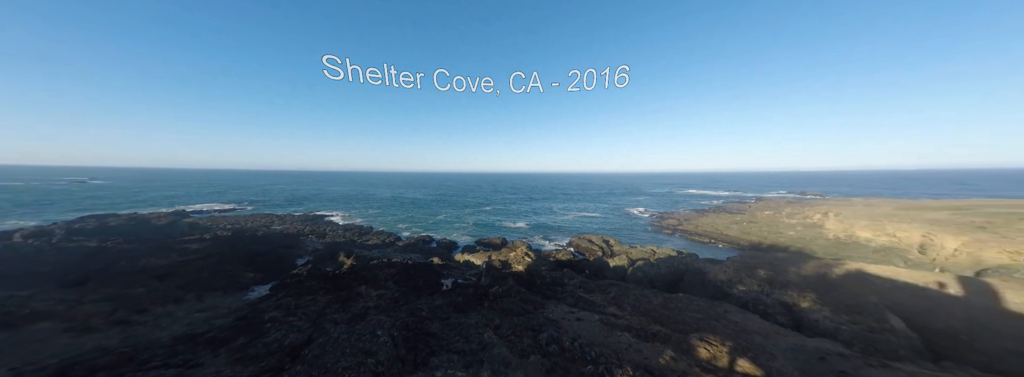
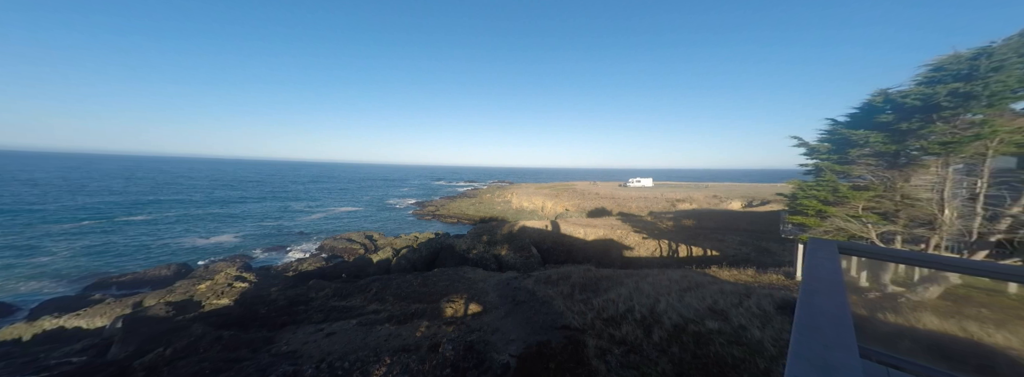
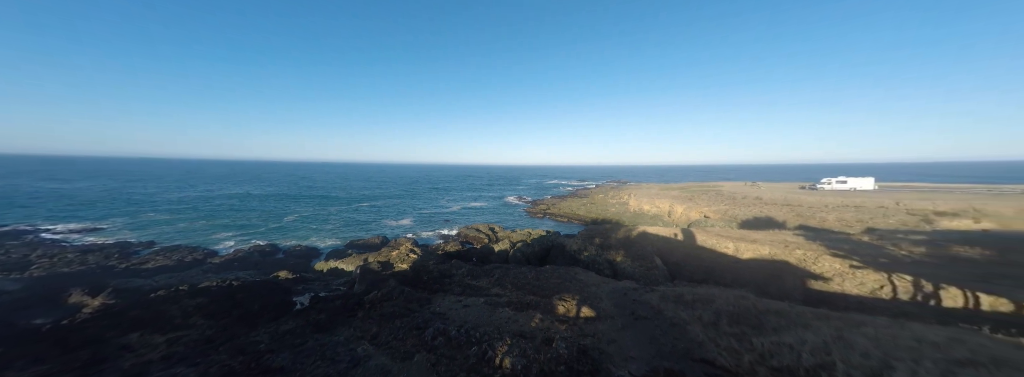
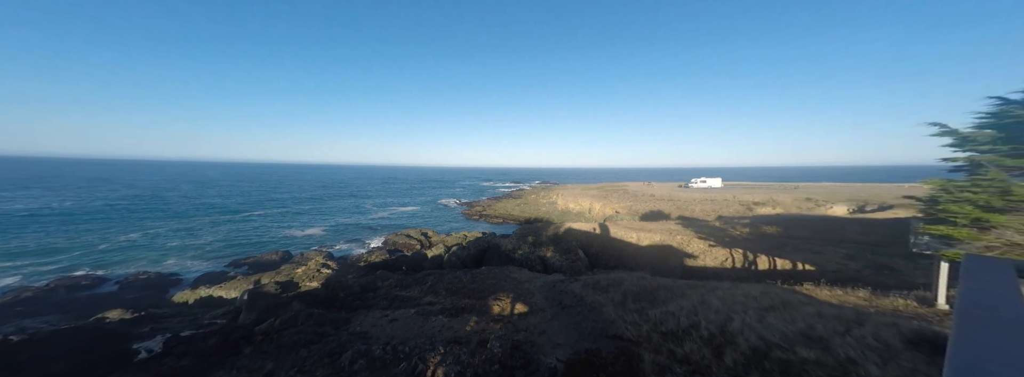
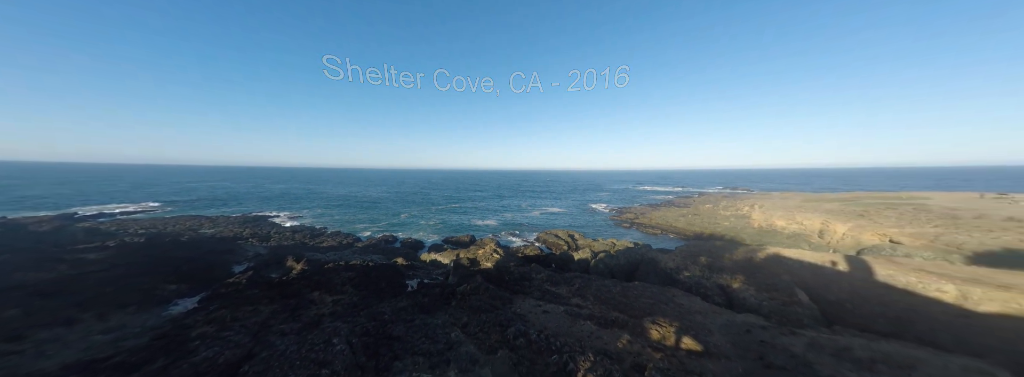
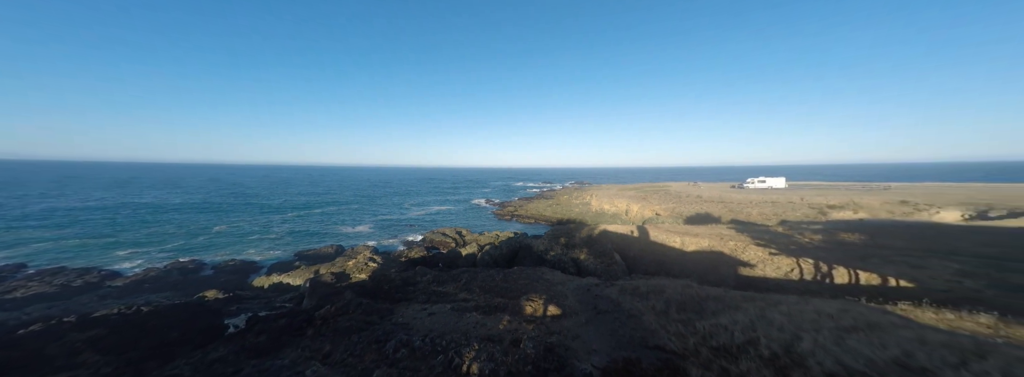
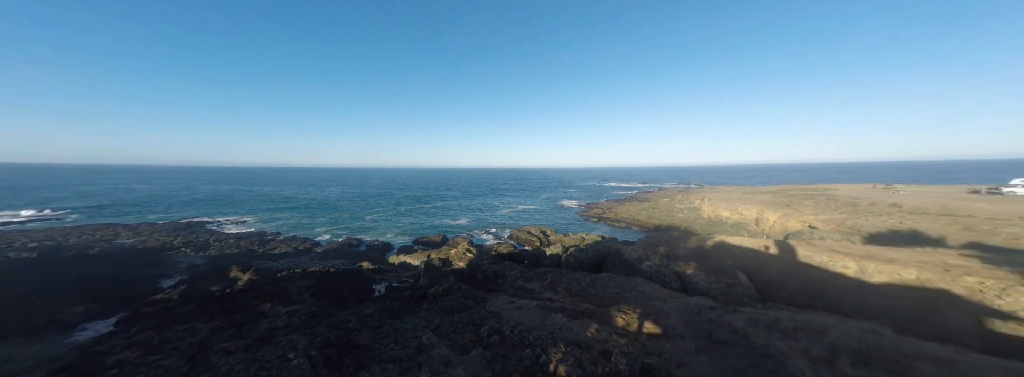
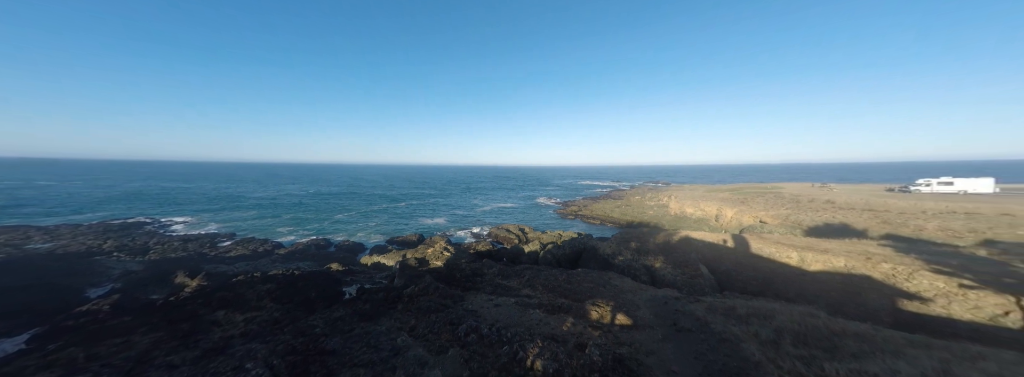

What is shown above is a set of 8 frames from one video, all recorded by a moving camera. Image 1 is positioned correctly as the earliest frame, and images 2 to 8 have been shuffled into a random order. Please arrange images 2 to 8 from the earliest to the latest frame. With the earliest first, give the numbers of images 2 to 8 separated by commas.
5, 7, 8, 3, 6, 4, 2
